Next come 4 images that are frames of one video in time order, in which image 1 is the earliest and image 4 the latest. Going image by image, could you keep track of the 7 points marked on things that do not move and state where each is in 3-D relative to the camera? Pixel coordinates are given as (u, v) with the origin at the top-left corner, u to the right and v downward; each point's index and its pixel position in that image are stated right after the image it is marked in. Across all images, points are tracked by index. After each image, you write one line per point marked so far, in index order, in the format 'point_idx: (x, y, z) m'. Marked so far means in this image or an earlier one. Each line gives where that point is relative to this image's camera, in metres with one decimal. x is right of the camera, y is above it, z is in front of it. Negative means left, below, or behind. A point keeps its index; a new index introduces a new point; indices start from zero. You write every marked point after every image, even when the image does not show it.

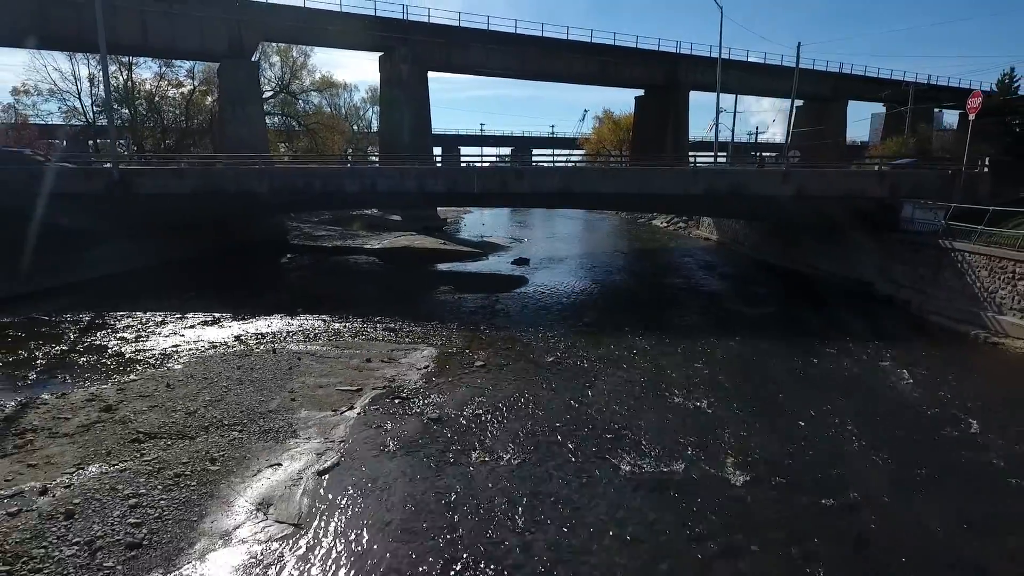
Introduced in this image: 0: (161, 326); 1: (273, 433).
0: (-14.7, -1.5, +17.0) m
1: (-6.1, -3.7, +10.4) m
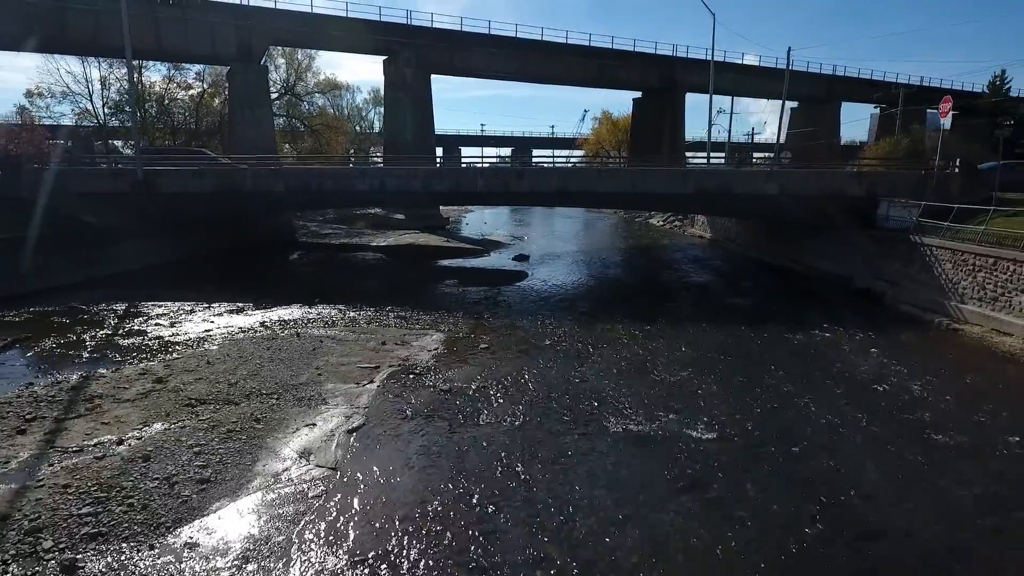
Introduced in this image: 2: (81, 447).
0: (-14.6, -1.1, +18.5) m
1: (-6.0, -3.3, +12.0) m
2: (-10.1, -3.7, +9.5) m
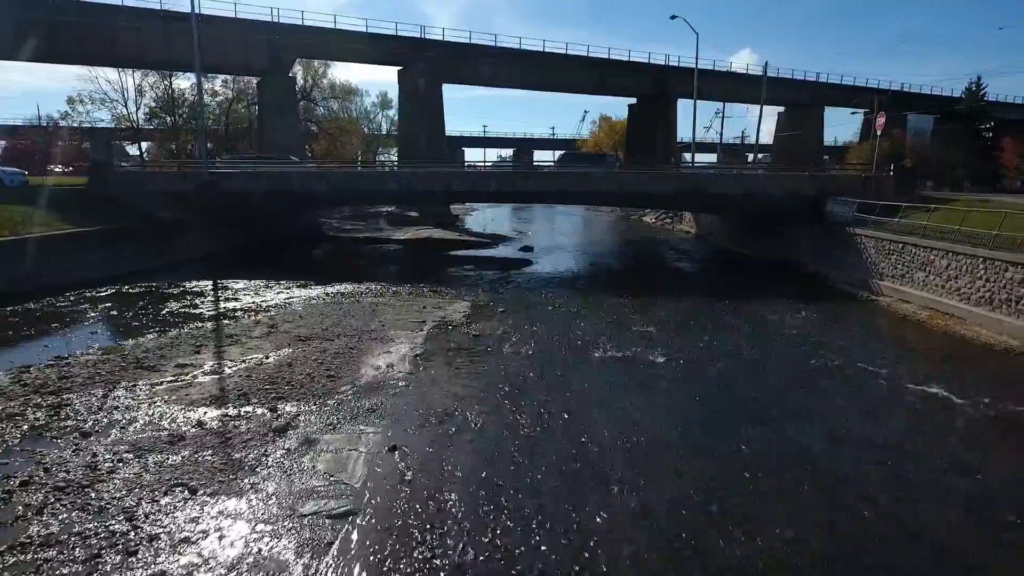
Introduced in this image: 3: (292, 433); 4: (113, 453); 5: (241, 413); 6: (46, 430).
0: (-14.1, +0.1, +23.4) m
1: (-5.5, -2.1, +16.8) m
2: (-9.5, -2.5, +14.4) m
3: (-5.8, -3.8, +10.7) m
4: (-9.4, -3.9, +9.6) m
5: (-7.5, -3.5, +11.3) m
6: (-11.8, -3.6, +10.3) m
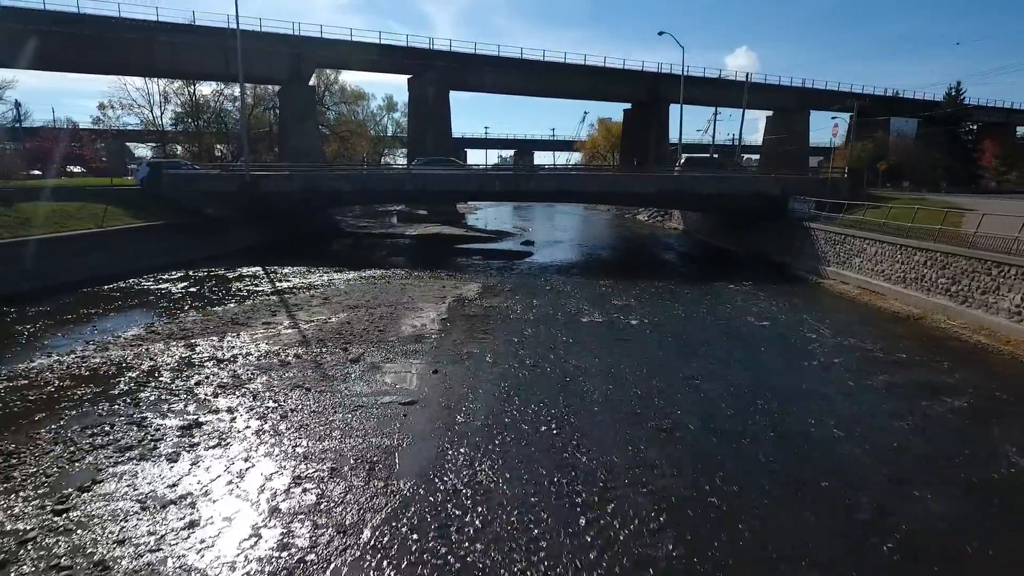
0: (-13.8, +1.1, +27.7) m
1: (-5.2, -1.0, +21.1) m
2: (-9.2, -1.5, +18.7) m
3: (-5.5, -2.8, +15.0) m
4: (-9.2, -2.8, +14.0) m
5: (-7.3, -2.4, +15.7) m
6: (-11.5, -2.5, +14.7) m
